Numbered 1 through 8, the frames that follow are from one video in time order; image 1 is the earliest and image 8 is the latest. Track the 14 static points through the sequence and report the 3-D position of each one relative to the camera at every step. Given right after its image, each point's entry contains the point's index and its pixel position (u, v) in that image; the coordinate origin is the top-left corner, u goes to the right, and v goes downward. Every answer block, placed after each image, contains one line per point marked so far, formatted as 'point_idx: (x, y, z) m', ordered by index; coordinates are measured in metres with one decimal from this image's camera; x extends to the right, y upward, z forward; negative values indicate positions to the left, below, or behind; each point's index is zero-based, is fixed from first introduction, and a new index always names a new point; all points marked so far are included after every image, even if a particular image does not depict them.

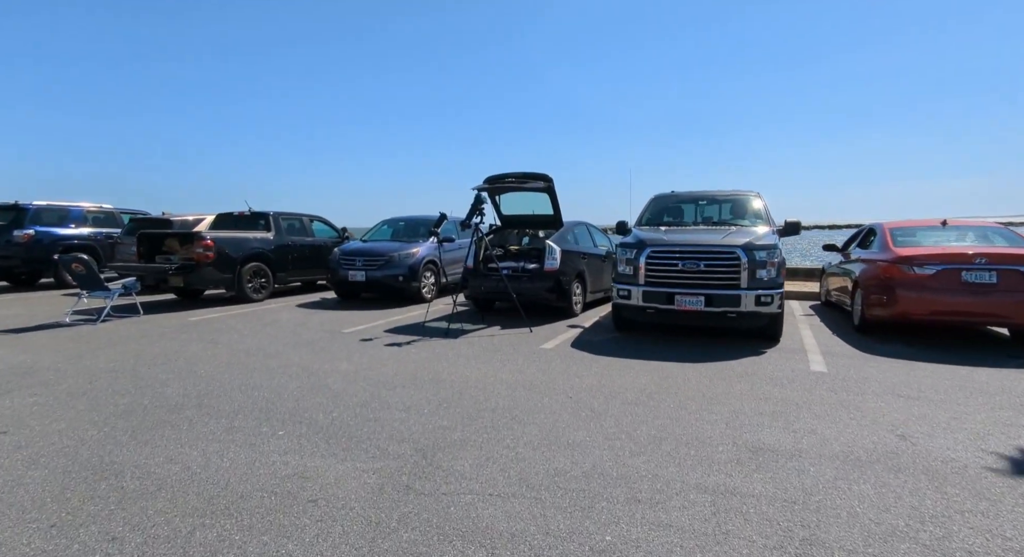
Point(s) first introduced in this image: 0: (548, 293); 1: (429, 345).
0: (+0.5, -0.2, +7.7) m
1: (-1.0, -0.8, +6.3) m
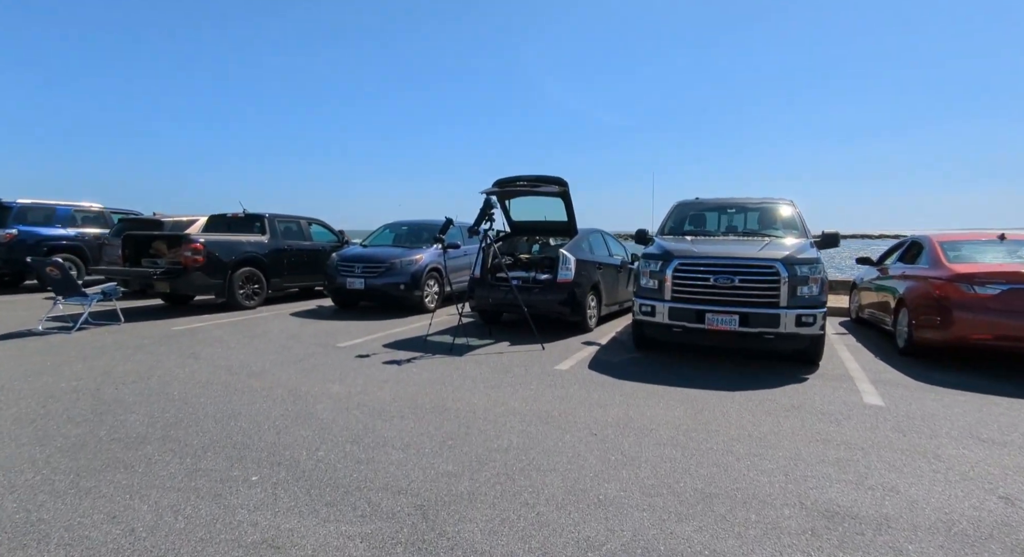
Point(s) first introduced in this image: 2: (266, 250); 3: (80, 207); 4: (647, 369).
0: (+0.7, -0.4, +7.1) m
1: (-0.9, -0.9, +5.7) m
2: (-4.5, +0.5, +9.6) m
3: (-9.3, +1.5, +11.4) m
4: (+1.4, -1.0, +5.6) m
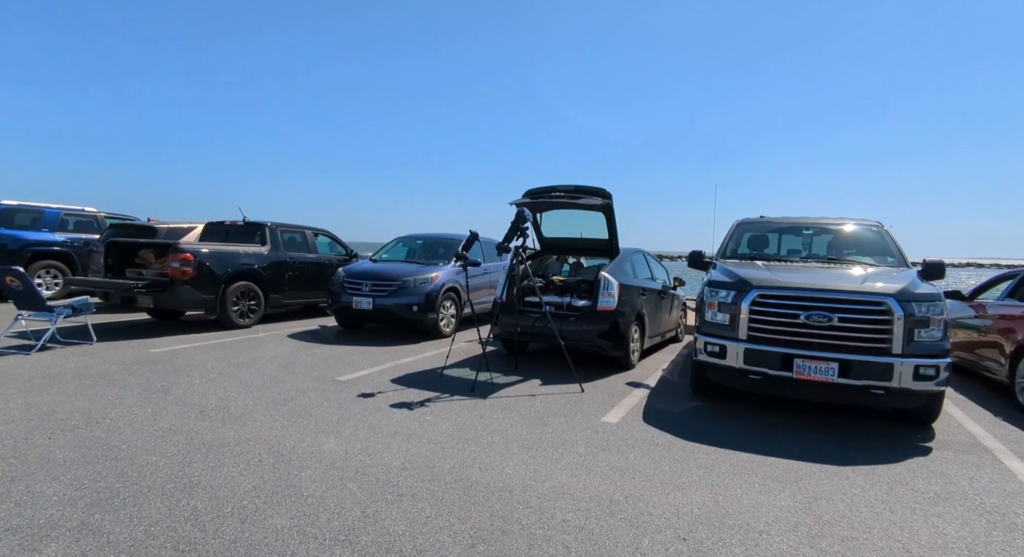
0: (+1.0, -0.7, +6.1) m
1: (-0.6, -1.2, +4.7) m
2: (-4.0, +0.3, +8.6) m
3: (-8.8, +1.4, +10.6) m
4: (+1.7, -1.2, +4.5) m
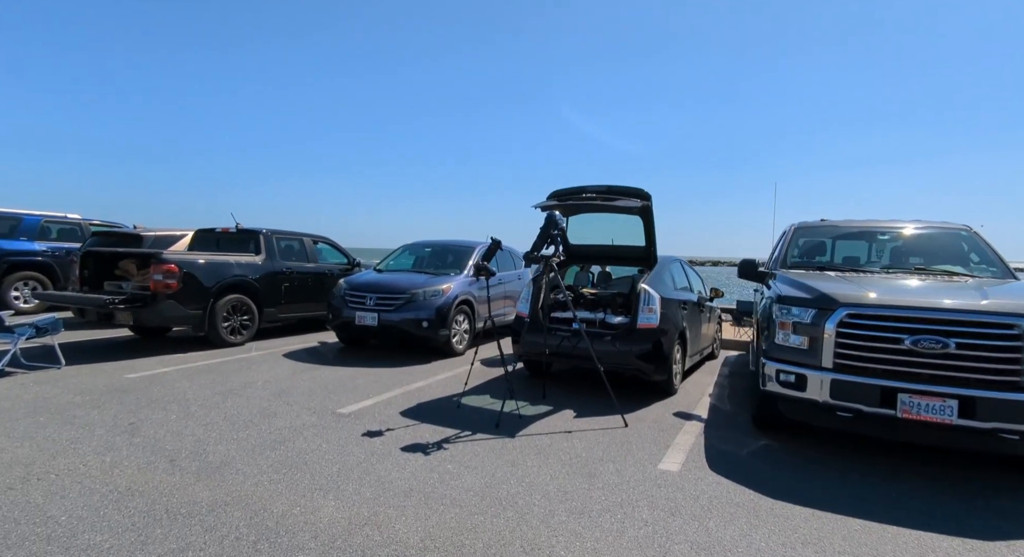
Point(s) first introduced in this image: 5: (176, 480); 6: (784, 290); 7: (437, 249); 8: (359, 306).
0: (+1.3, -0.8, +5.3) m
1: (-0.3, -1.3, +3.9) m
2: (-3.8, +0.1, +7.9) m
3: (-8.5, +1.1, +9.8) m
4: (+2.0, -1.4, +3.7) m
5: (-2.1, -1.3, +3.3) m
6: (+2.3, -0.1, +4.4) m
7: (-1.3, +0.5, +9.2) m
8: (-2.1, -0.4, +7.2) m
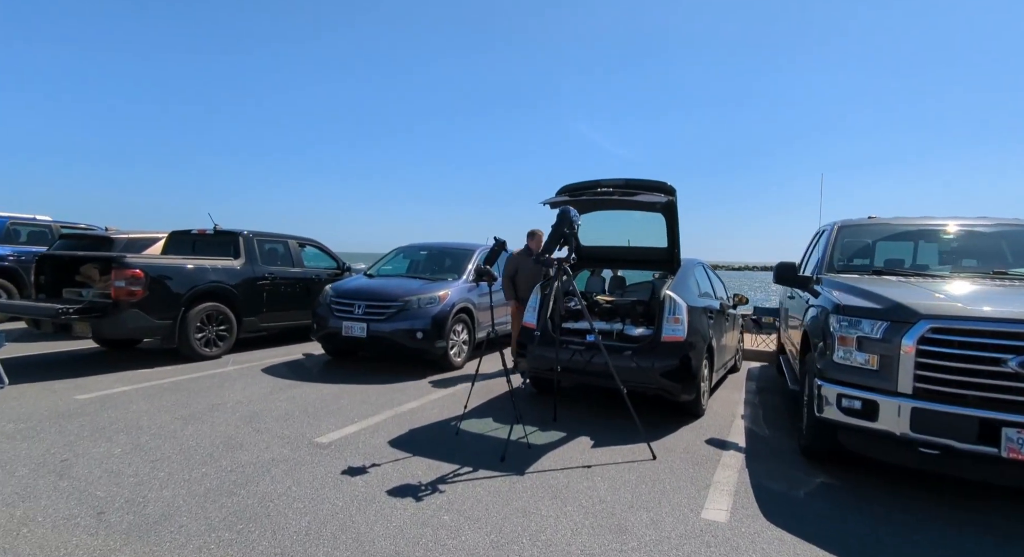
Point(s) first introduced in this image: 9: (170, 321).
0: (+1.3, -0.9, +4.6) m
1: (-0.2, -1.3, +3.2) m
2: (-3.7, 0.0, +7.2) m
3: (-8.5, +1.0, +9.1) m
4: (+2.1, -1.4, +3.0) m
5: (-2.0, -1.3, +2.6) m
6: (+2.3, -0.1, +3.8) m
7: (-1.3, +0.4, +8.5) m
8: (-2.0, -0.5, +6.5) m
9: (-4.1, -0.5, +6.4) m
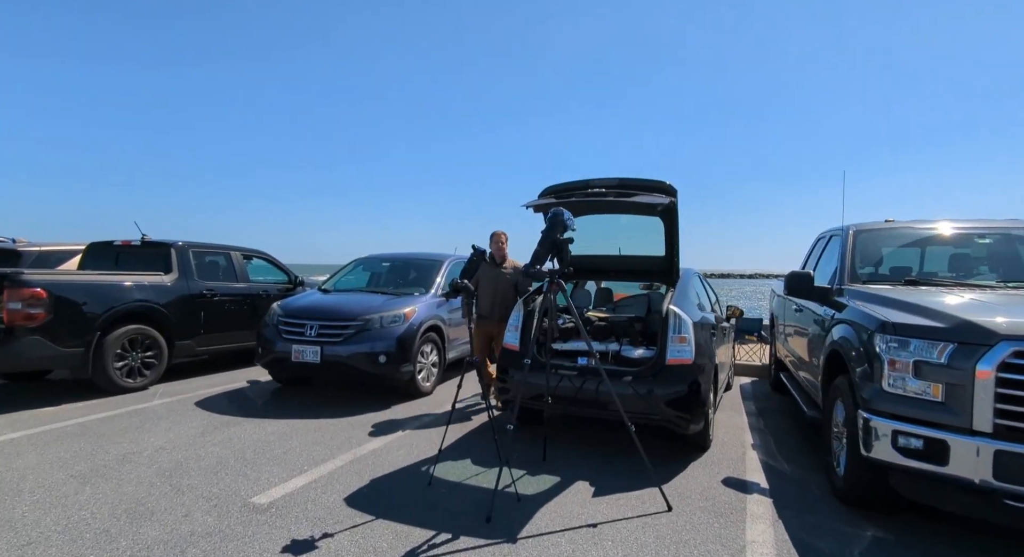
0: (+1.2, -1.0, +4.0) m
1: (-0.3, -1.4, +2.4) m
2: (-4.0, -0.2, +6.2) m
3: (-8.9, +0.7, +7.8) m
4: (+2.0, -1.5, +2.4) m
5: (-2.0, -1.4, +1.7) m
6: (+2.2, -0.2, +3.2) m
7: (-1.7, +0.2, +7.7) m
8: (-2.3, -0.6, +5.7) m
9: (-4.3, -0.7, +5.4) m
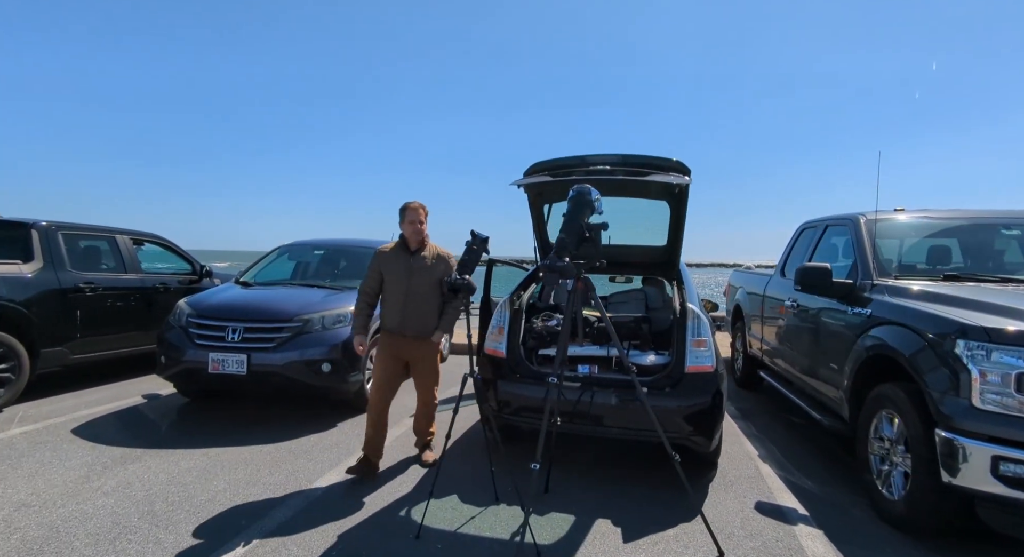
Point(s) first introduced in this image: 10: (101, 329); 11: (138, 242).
0: (+1.2, -0.9, +3.4) m
1: (0.0, -1.4, +1.7) m
2: (-4.3, -0.1, +4.8) m
3: (-9.4, +0.9, +5.6) m
4: (+2.3, -1.5, +2.1) m
5: (-1.6, -1.4, +0.7) m
6: (+2.3, -0.2, +2.8) m
7: (-2.3, +0.3, +6.7) m
8: (-2.6, -0.5, +4.5) m
9: (-4.5, -0.6, +3.9) m
10: (-4.2, -0.5, +5.4) m
11: (-4.3, +0.4, +6.1) m
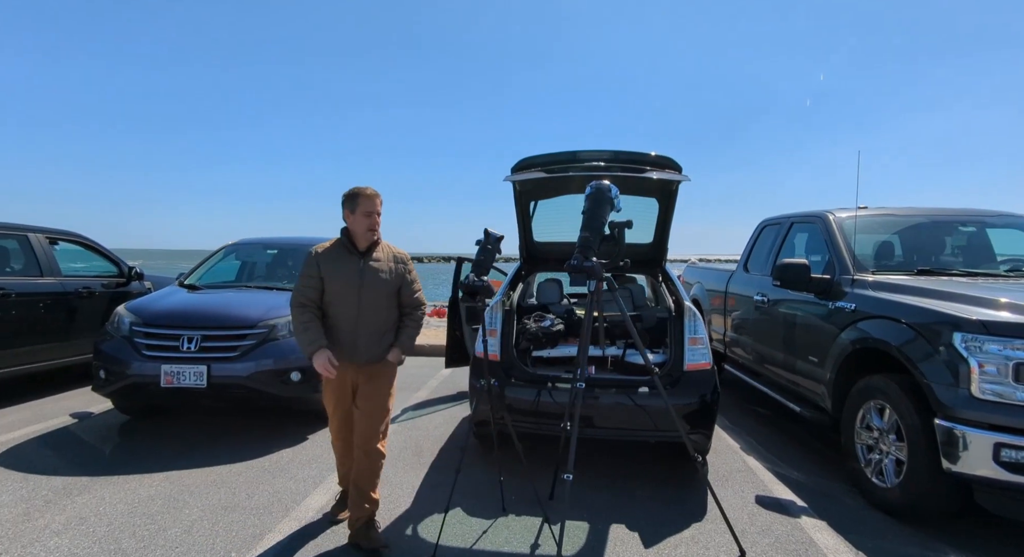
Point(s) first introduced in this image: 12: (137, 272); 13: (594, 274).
0: (+1.2, -0.9, +3.4) m
1: (+0.2, -1.4, +1.6) m
2: (-4.5, -0.2, +4.1) m
3: (-9.6, +0.8, +4.2) m
4: (+2.4, -1.4, +2.2) m
5: (-1.2, -1.4, +0.4) m
6: (+2.4, -0.2, +3.0) m
7: (-2.7, +0.3, +6.2) m
8: (-2.7, -0.6, +4.1) m
9: (-4.5, -0.7, +3.2) m
10: (-4.4, -0.5, +4.7) m
11: (-4.6, +0.4, +5.4) m
12: (-4.3, +0.1, +6.1) m
13: (+0.3, 0.0, +2.7) m
